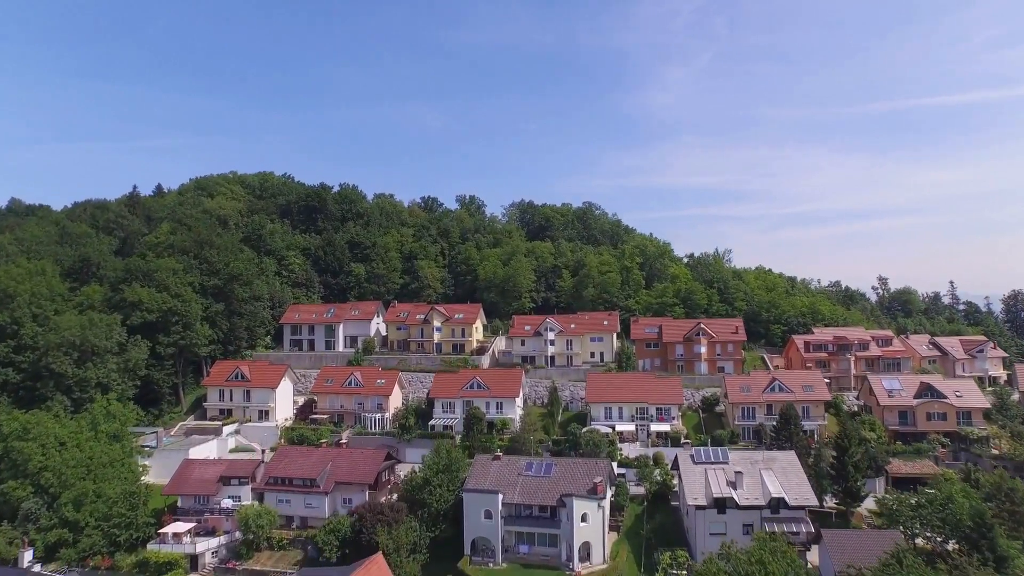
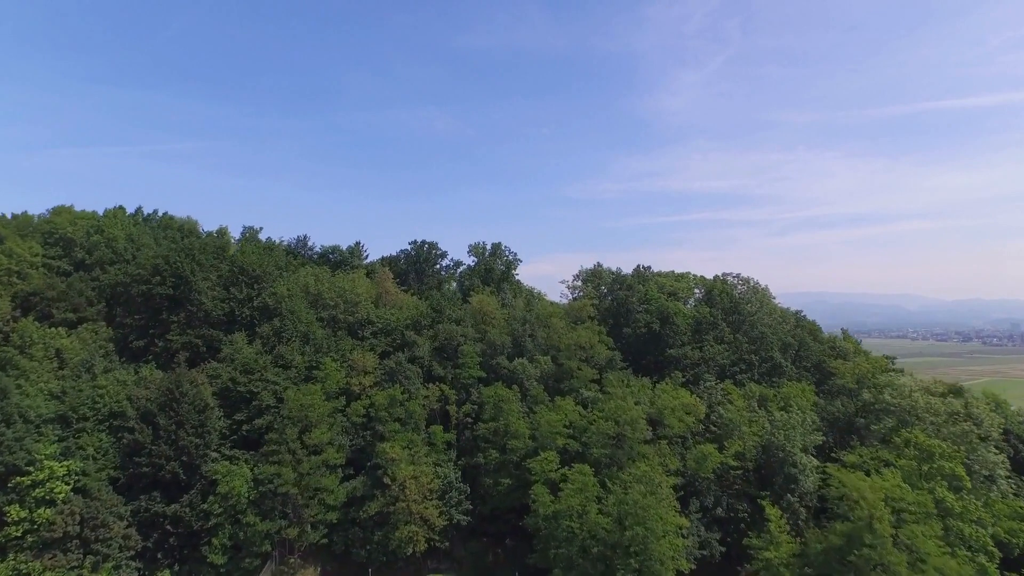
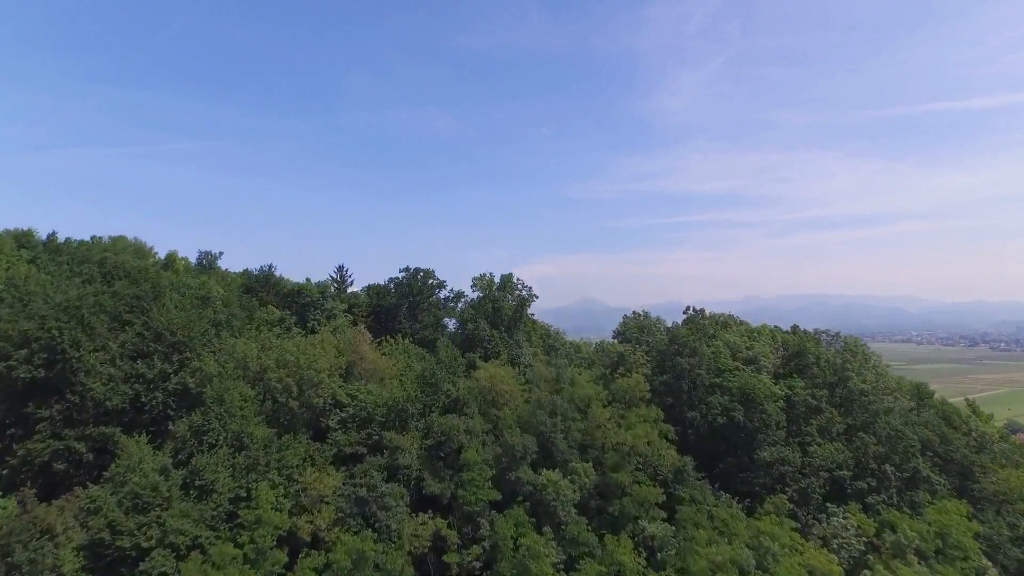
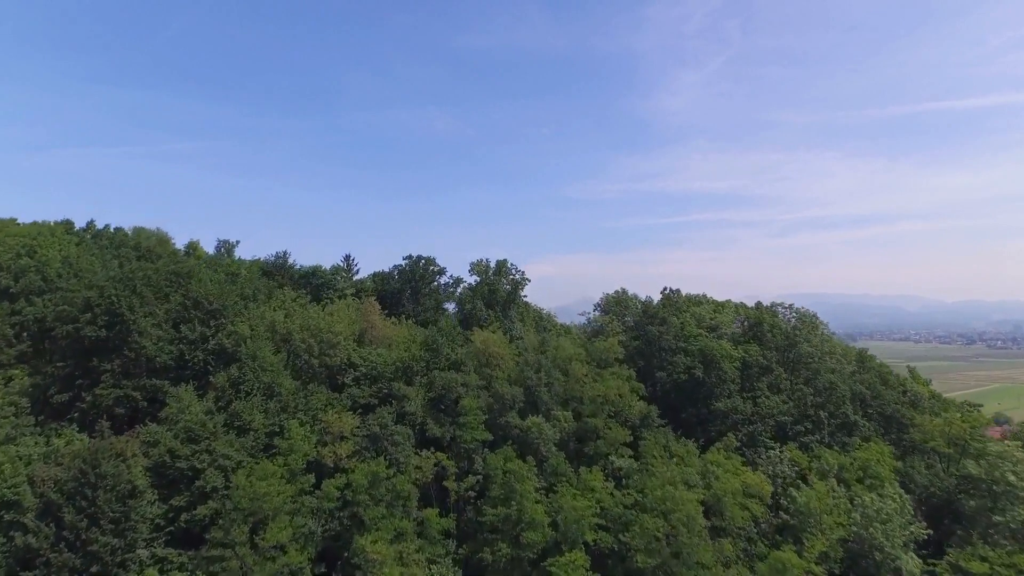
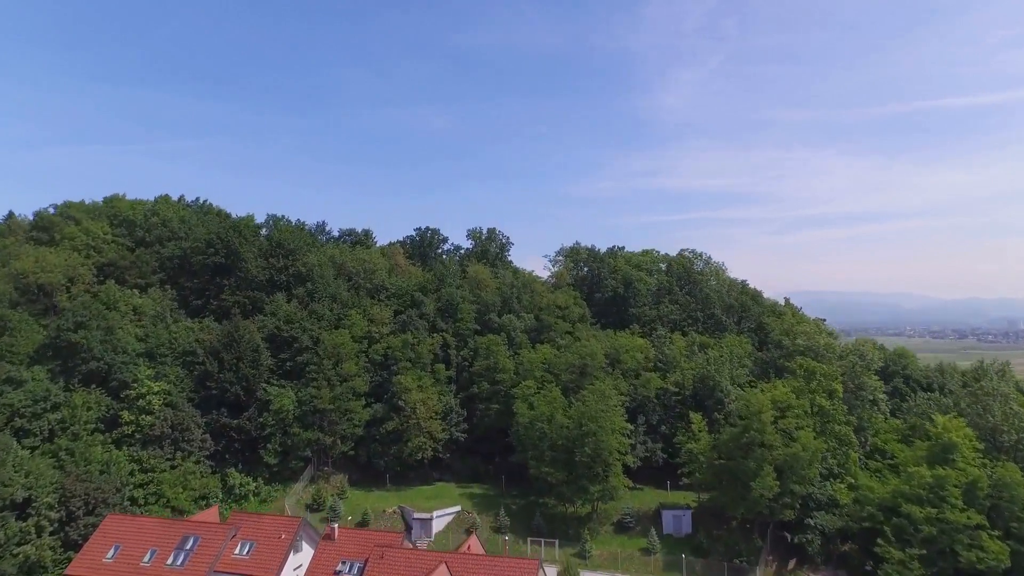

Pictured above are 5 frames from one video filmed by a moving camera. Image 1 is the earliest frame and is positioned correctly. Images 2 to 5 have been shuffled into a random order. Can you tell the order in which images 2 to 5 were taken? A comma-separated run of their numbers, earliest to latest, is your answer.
5, 2, 4, 3
